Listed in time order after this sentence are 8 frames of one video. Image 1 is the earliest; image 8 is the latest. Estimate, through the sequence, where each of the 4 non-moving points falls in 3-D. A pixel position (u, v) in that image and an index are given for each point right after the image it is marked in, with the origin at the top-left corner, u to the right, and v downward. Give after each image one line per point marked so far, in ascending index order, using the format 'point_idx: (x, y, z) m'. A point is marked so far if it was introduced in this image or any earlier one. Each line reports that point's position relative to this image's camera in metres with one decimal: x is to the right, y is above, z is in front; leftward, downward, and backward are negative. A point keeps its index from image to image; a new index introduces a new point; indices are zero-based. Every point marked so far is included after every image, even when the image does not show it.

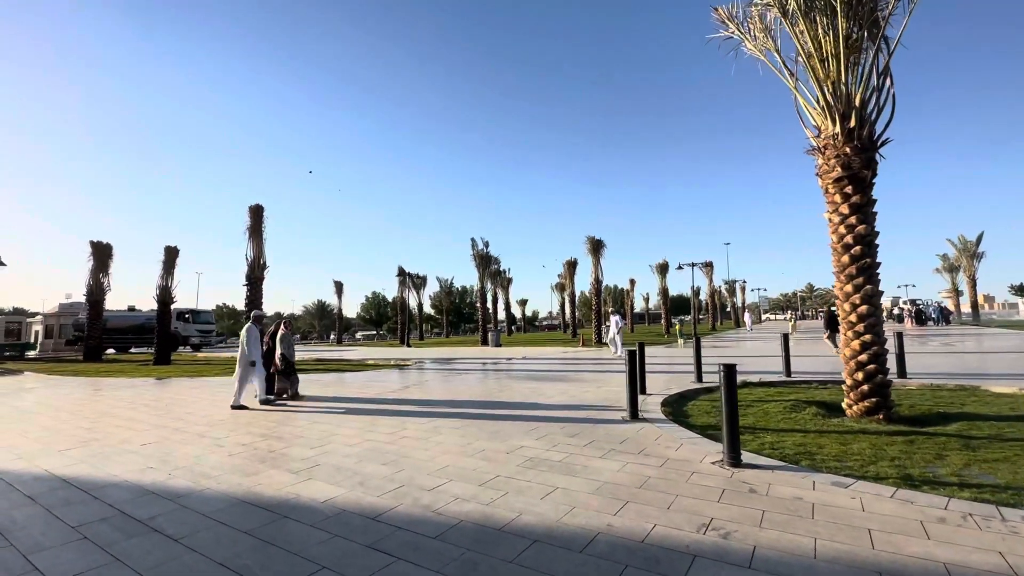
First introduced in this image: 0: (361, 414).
0: (-2.4, -2.0, +7.5) m
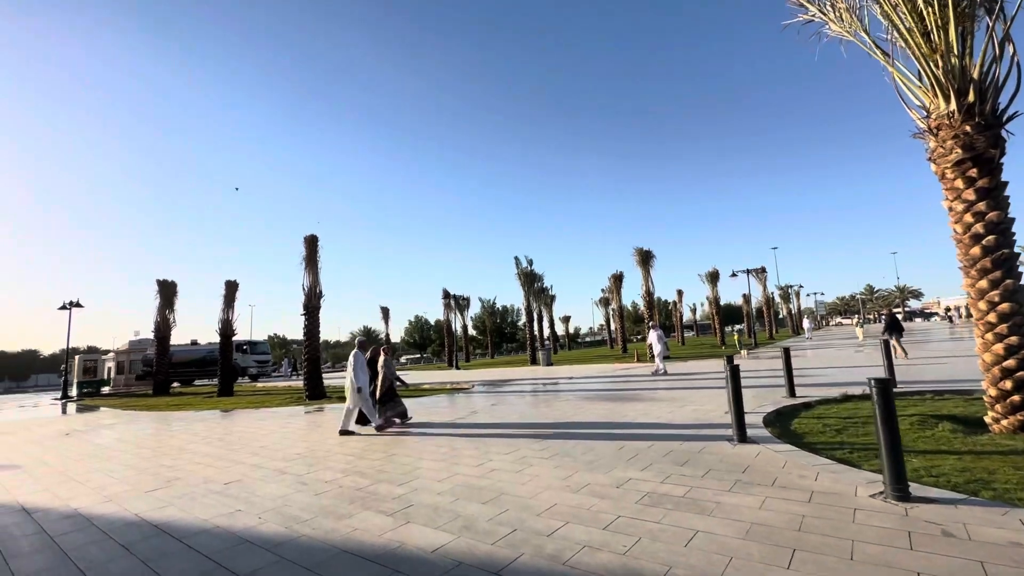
0: (-1.2, -2.3, +7.1) m
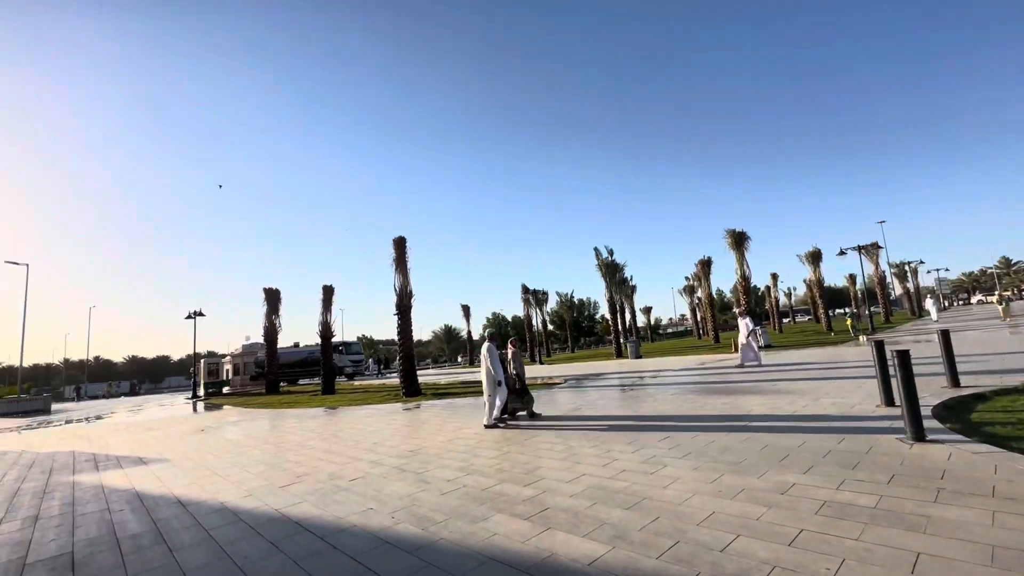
0: (+0.5, -2.2, +6.8) m
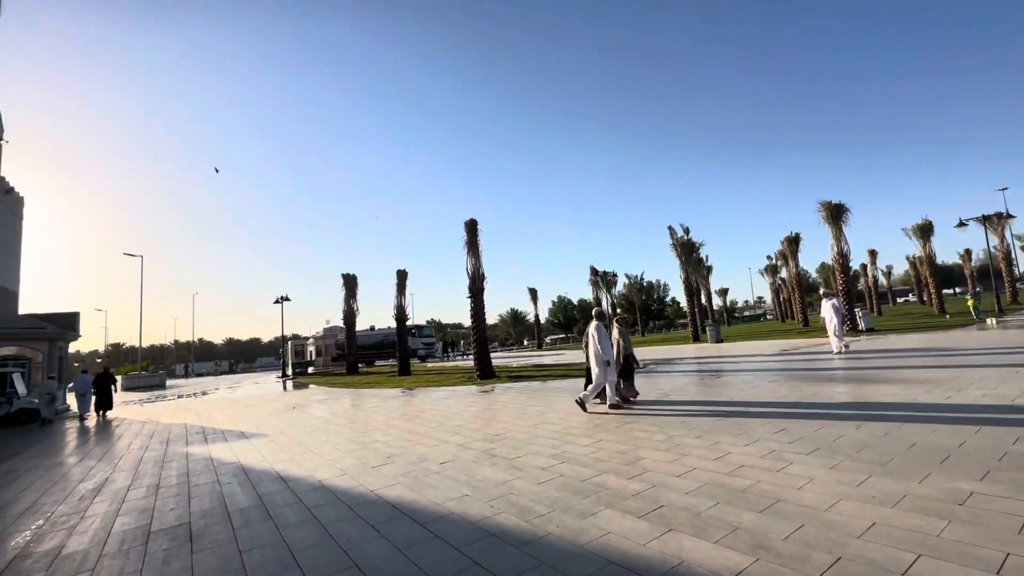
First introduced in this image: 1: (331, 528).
0: (+1.8, -1.9, +6.4) m
1: (-1.5, -2.0, +3.9) m
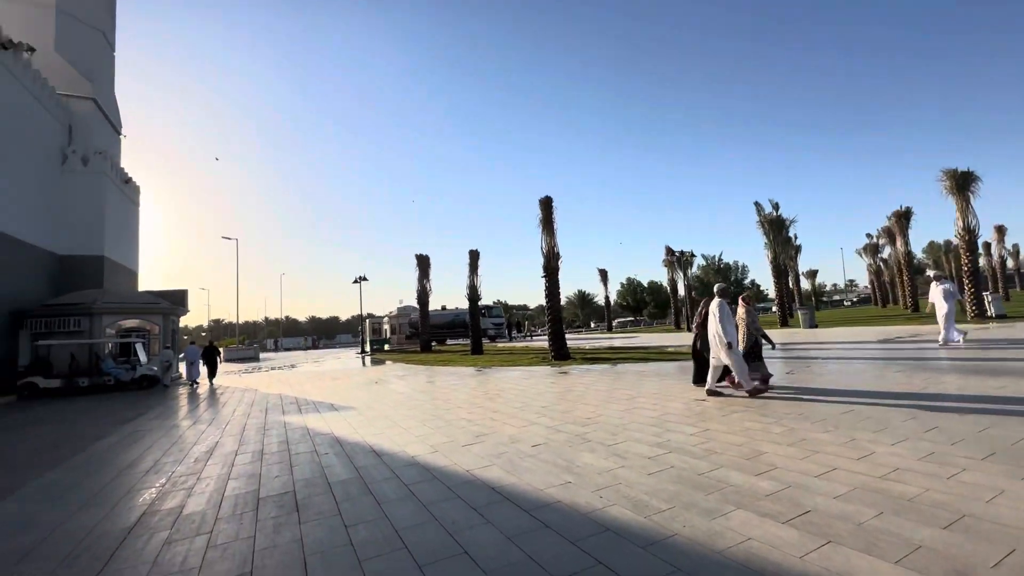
0: (+3.0, -1.6, +5.8) m
1: (-0.6, -1.8, +3.7) m
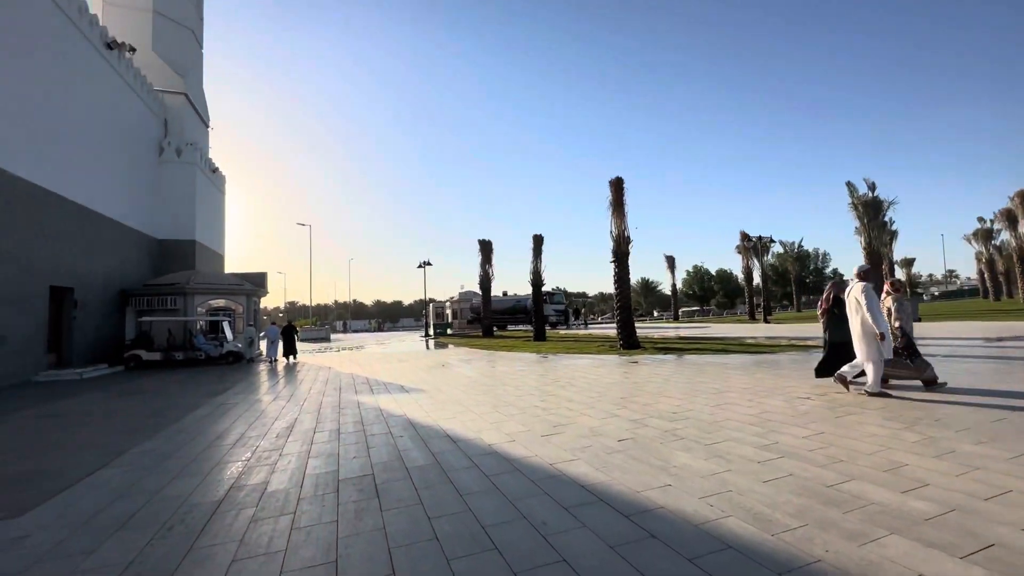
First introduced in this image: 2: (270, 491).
0: (+3.9, -1.4, +5.0) m
1: (0.0, -1.6, +3.5) m
2: (-2.1, -1.8, +4.1) m
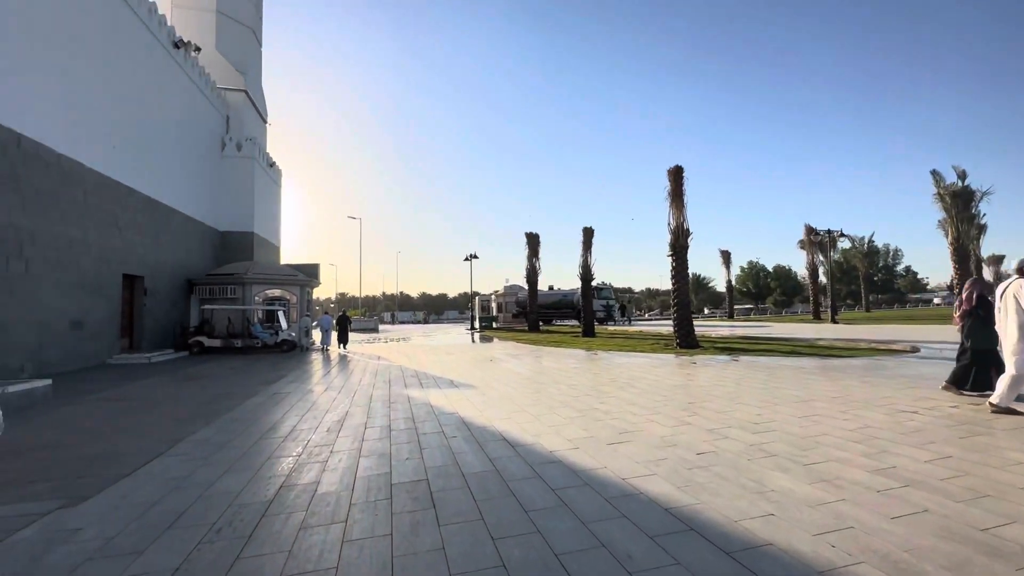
0: (+4.5, -1.4, +4.2) m
1: (+0.5, -1.5, +3.0) m
2: (-1.6, -1.7, +3.9) m
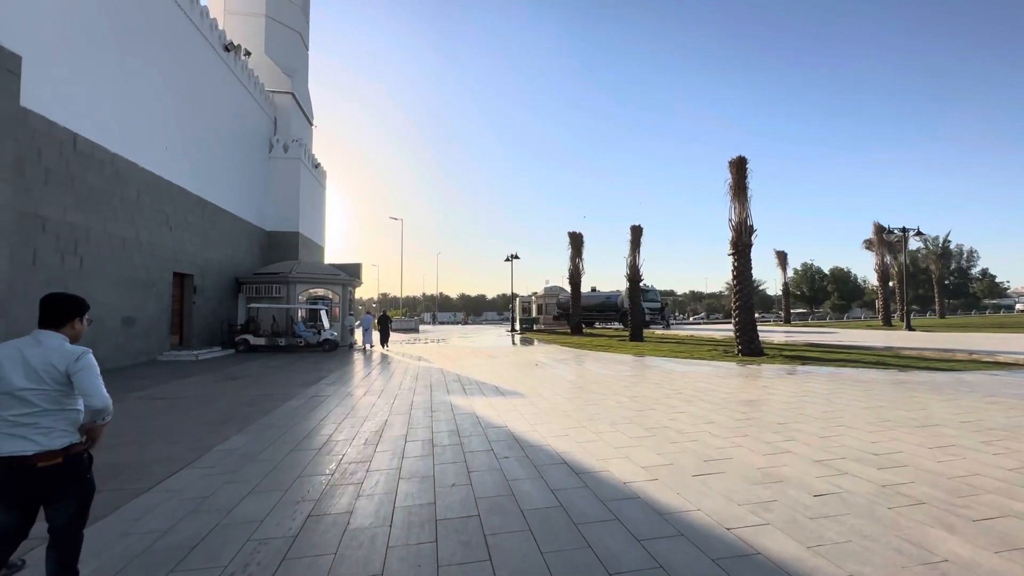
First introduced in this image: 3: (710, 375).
0: (+5.0, -1.4, +3.1) m
1: (+0.9, -1.5, +2.2) m
2: (-1.1, -1.7, +3.2) m
3: (+4.4, -1.9, +10.5) m
